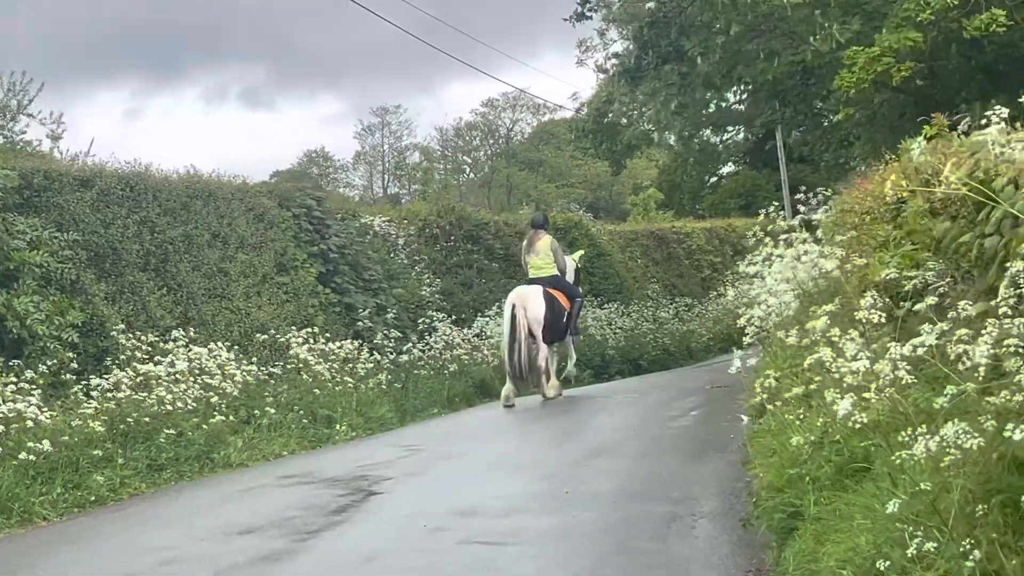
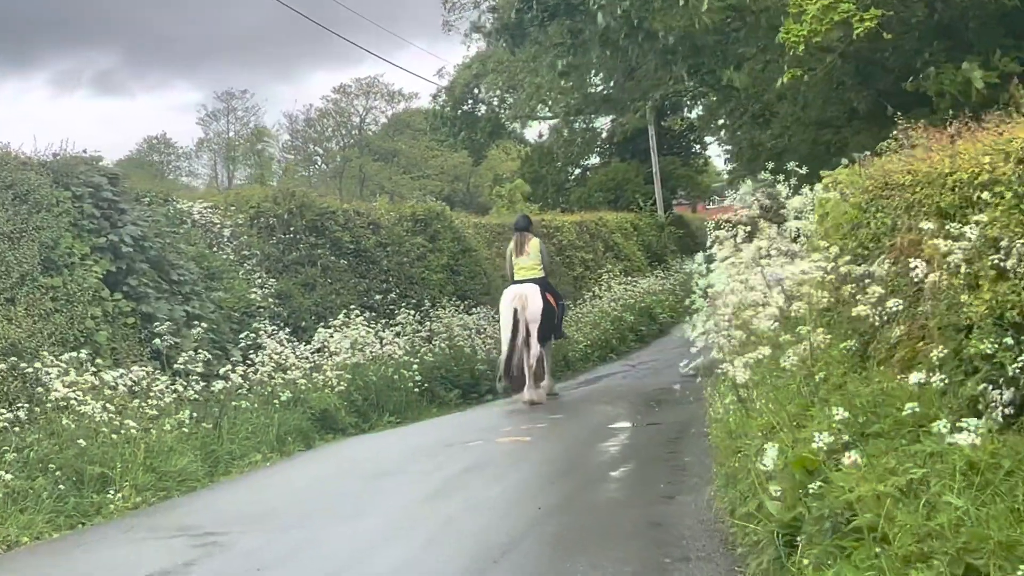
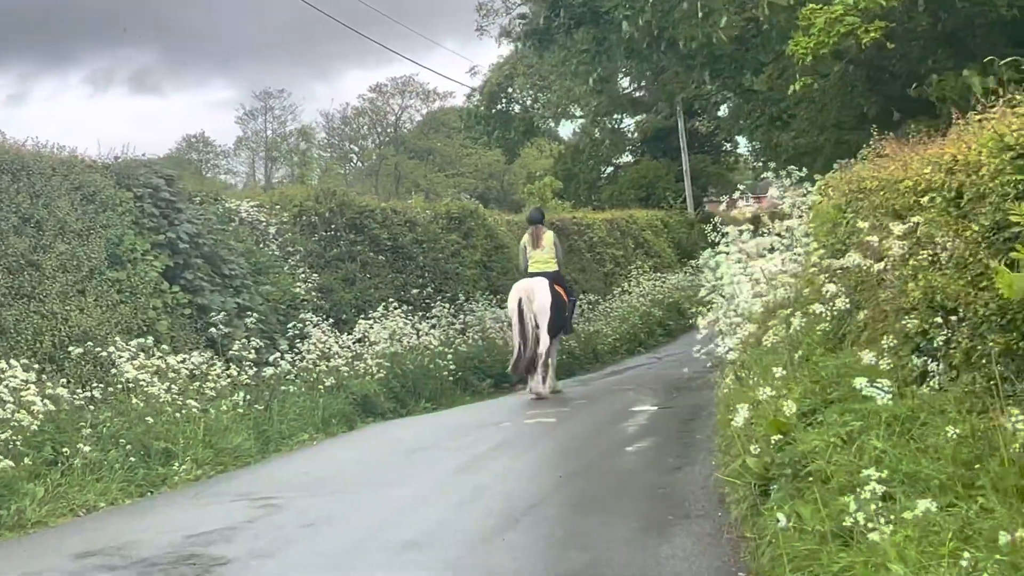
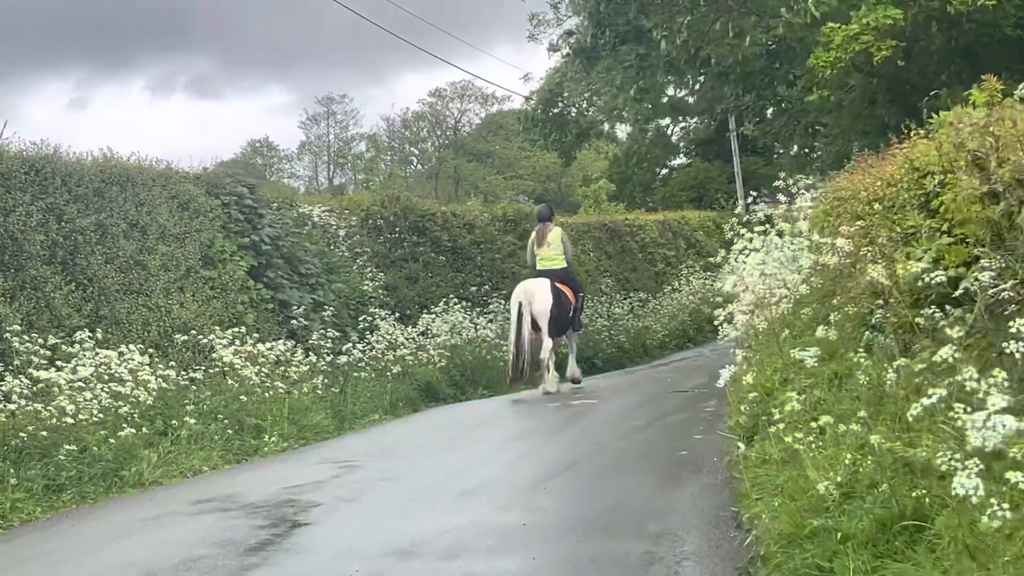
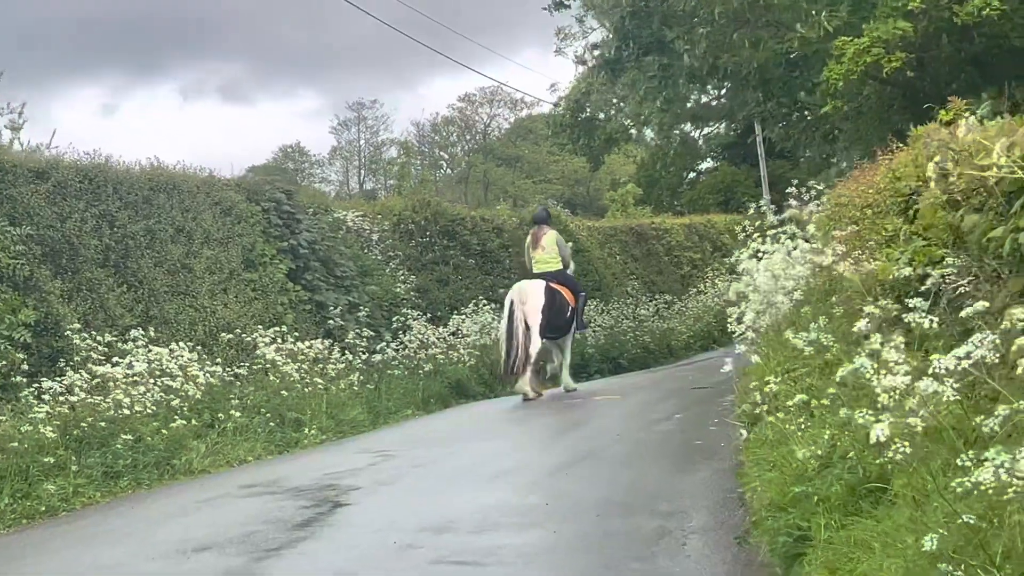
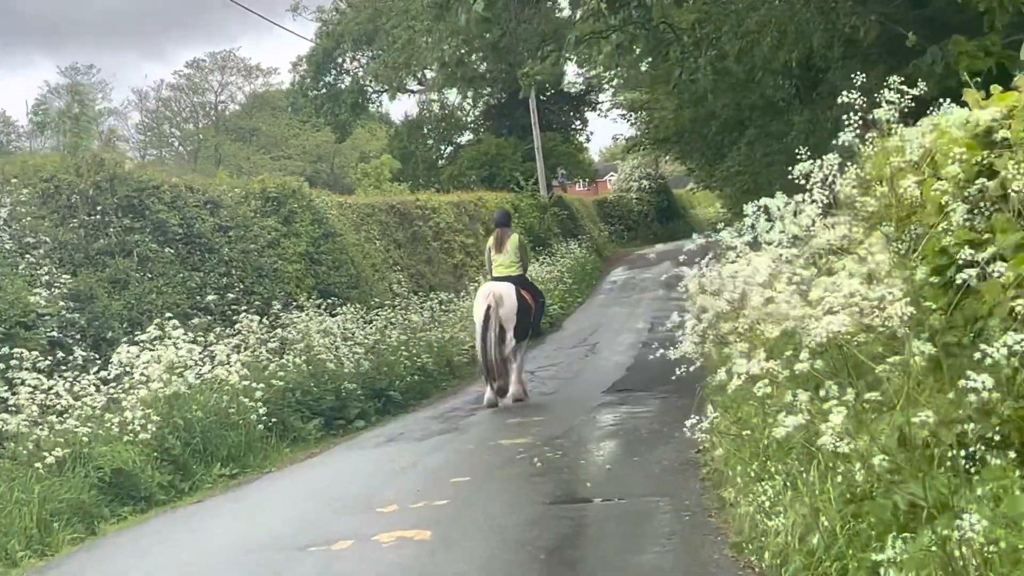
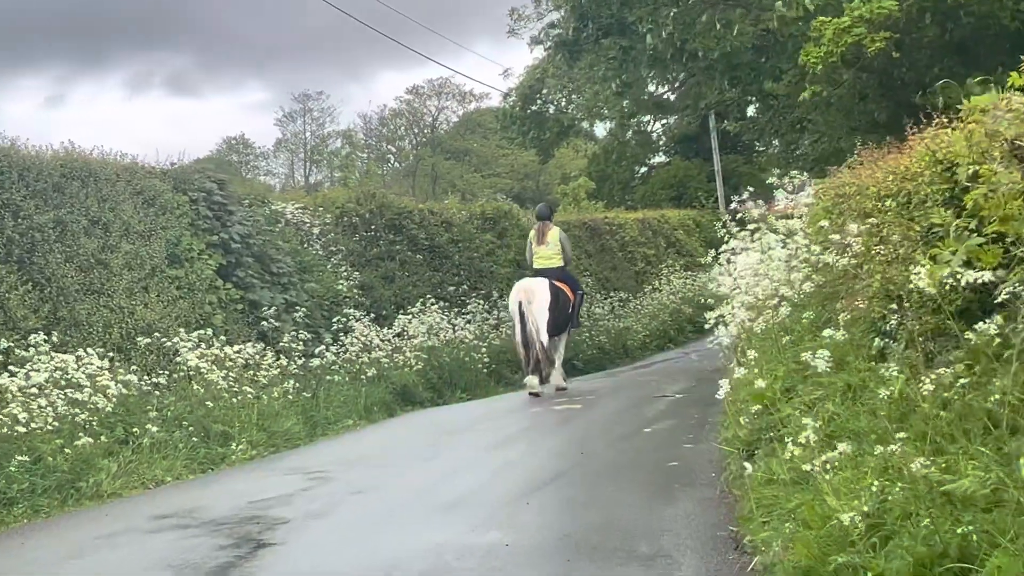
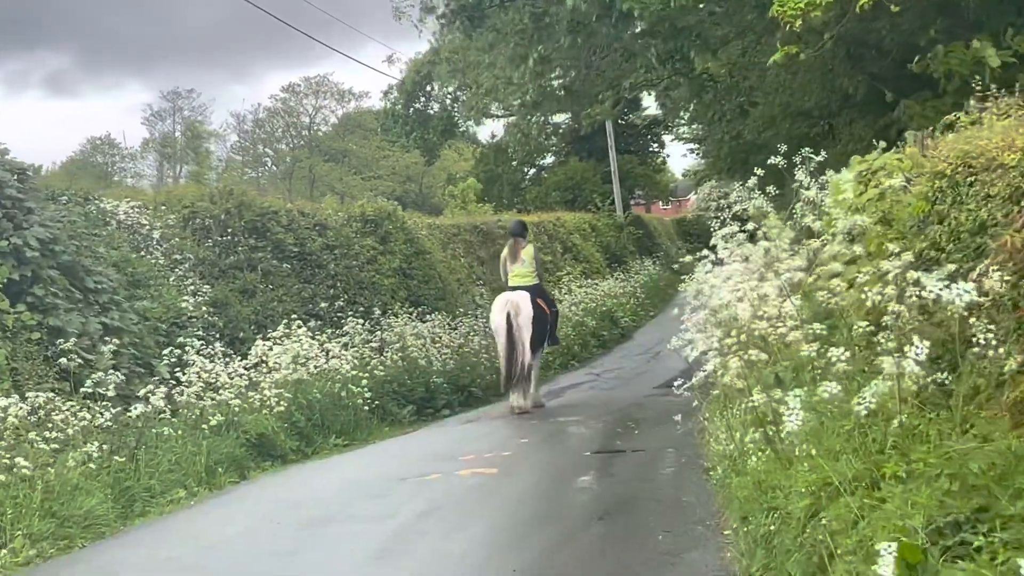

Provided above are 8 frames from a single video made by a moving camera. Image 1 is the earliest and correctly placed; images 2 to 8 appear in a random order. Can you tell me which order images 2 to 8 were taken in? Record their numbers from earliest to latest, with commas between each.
5, 4, 7, 3, 2, 8, 6
